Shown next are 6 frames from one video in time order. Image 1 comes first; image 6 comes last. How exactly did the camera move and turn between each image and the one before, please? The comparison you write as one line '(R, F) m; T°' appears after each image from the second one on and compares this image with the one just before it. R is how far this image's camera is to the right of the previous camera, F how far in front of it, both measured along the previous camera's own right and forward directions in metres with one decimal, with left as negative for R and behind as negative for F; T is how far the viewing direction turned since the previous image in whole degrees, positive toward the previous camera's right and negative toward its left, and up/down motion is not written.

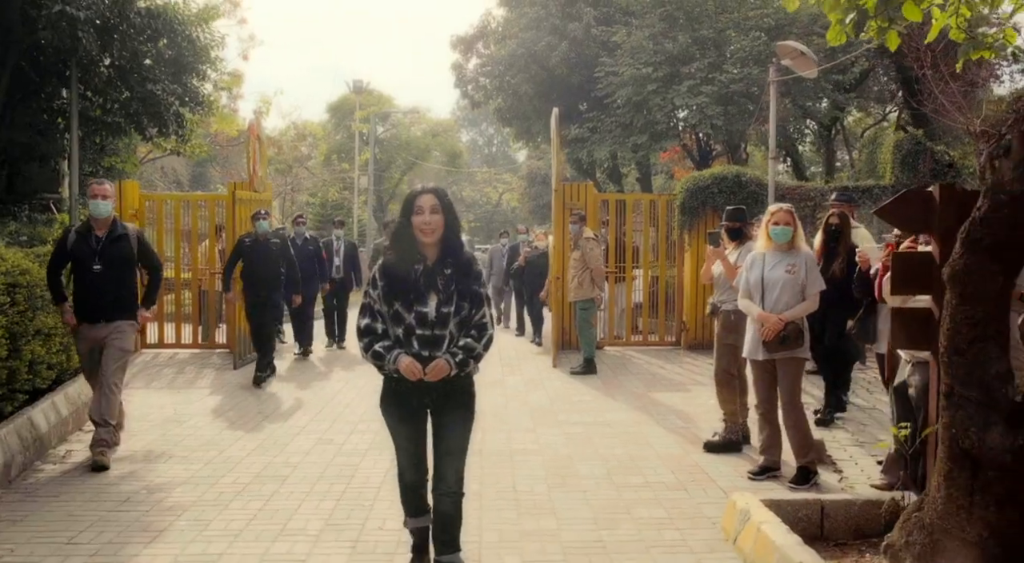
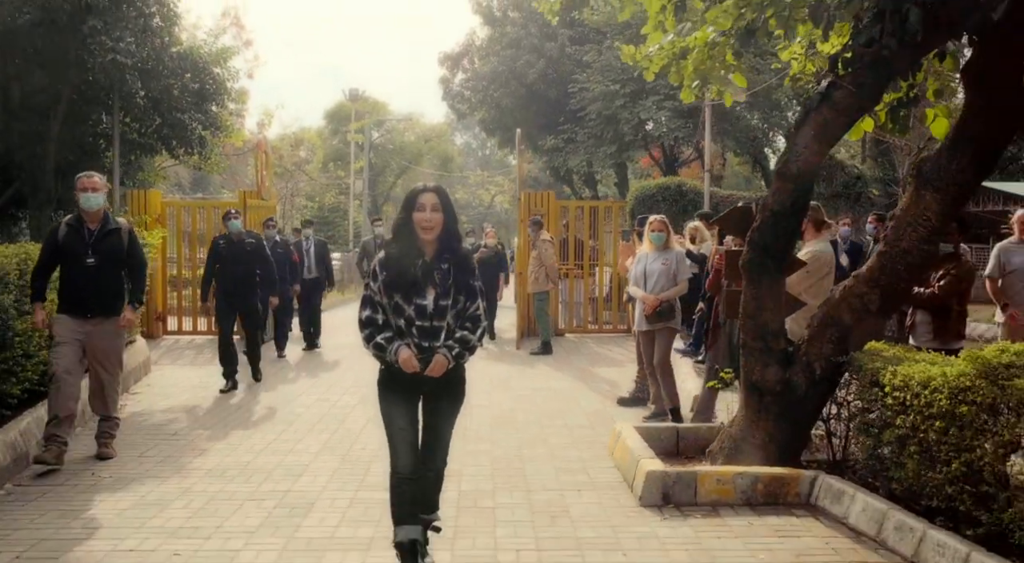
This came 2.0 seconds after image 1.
(+0.4, -2.0) m; 0°
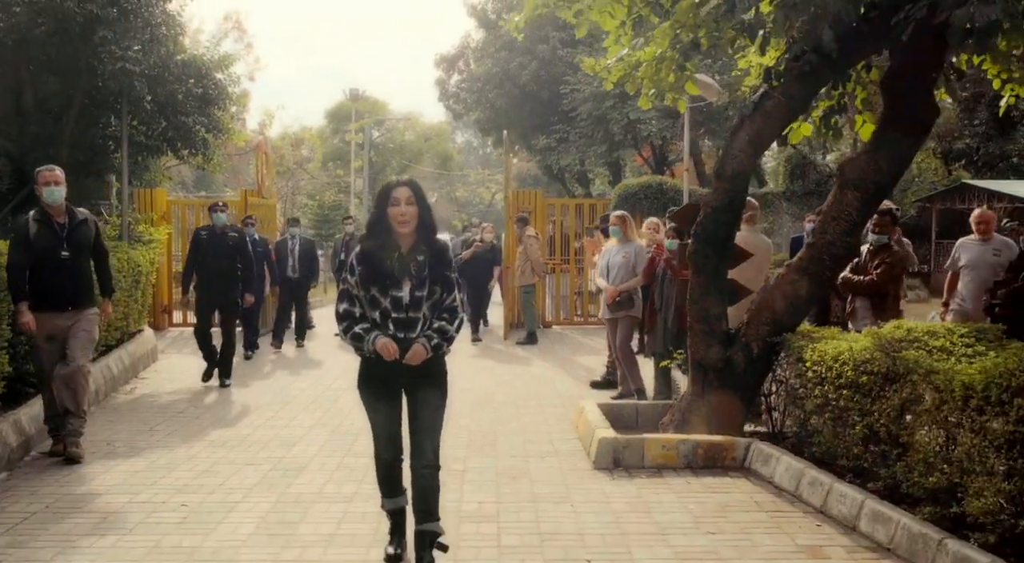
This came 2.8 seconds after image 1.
(+0.2, -0.7) m; 0°
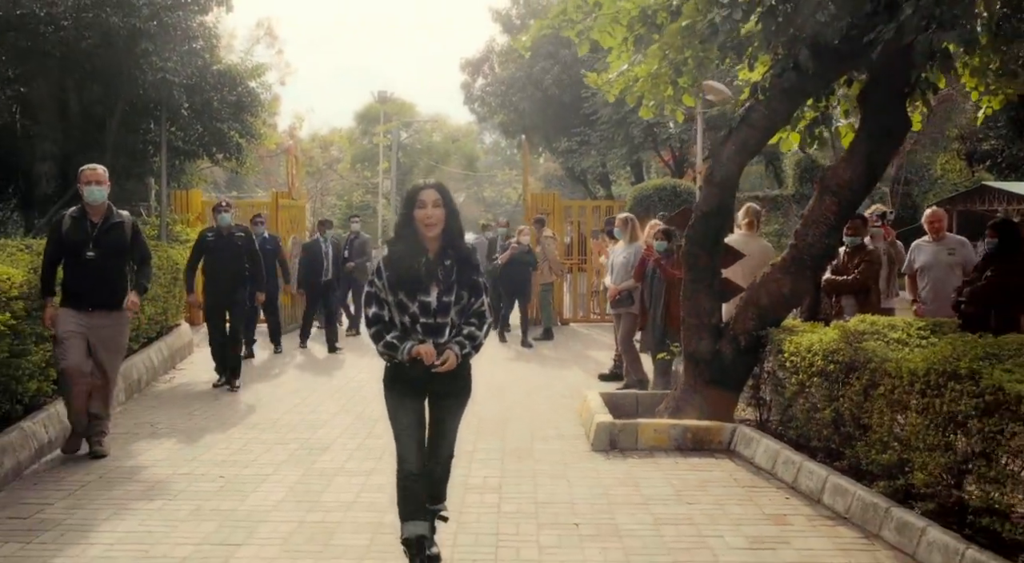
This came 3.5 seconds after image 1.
(+0.2, -0.6) m; -2°
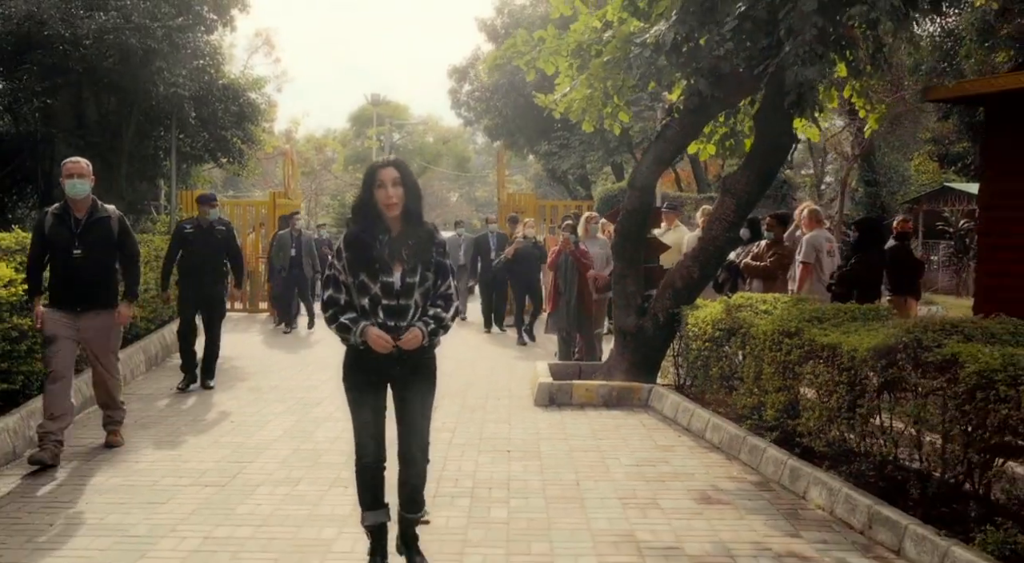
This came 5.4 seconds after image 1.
(+0.3, -1.5) m; 0°
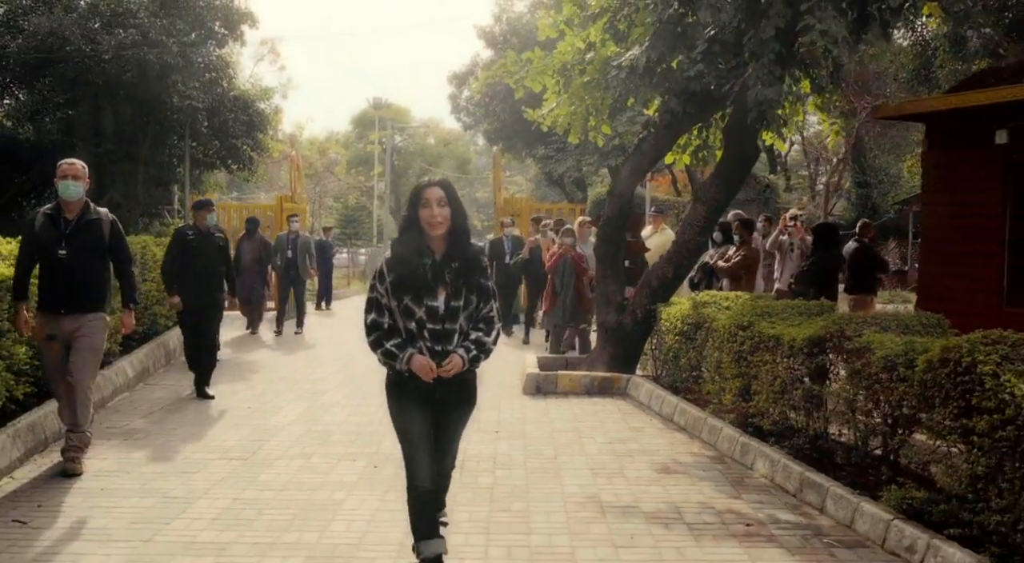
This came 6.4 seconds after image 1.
(+0.1, -0.8) m; 0°
